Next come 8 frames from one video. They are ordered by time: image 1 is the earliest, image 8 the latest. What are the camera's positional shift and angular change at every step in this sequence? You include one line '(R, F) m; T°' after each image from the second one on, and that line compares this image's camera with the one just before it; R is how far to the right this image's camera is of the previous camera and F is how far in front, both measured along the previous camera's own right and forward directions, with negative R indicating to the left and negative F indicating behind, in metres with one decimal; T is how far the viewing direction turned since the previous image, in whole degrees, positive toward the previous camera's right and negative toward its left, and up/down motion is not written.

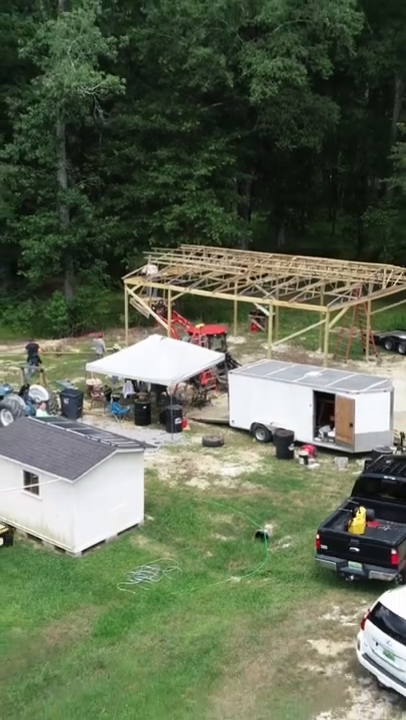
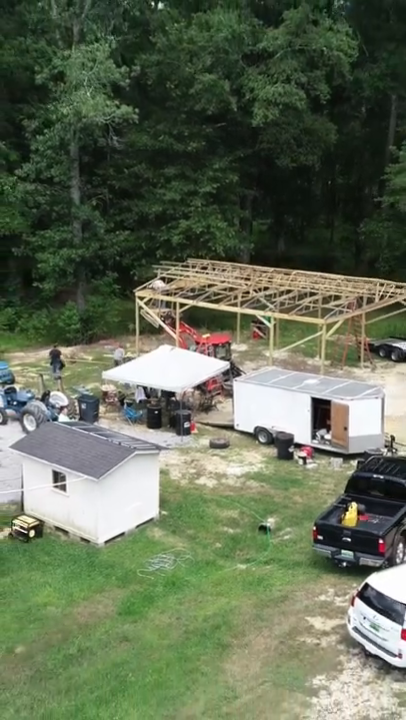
(-0.2, -1.8) m; 0°
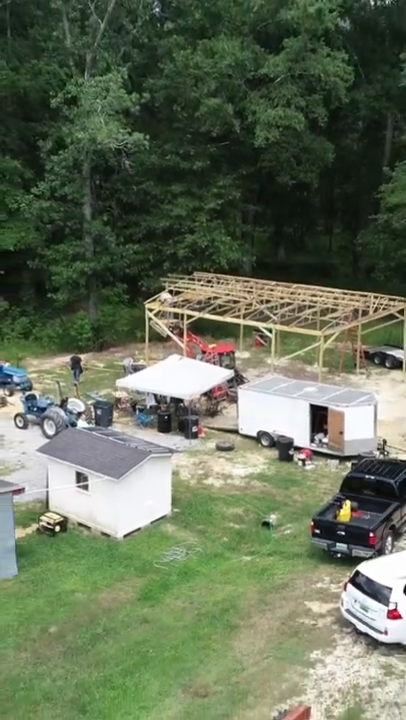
(-0.2, -1.7) m; 0°
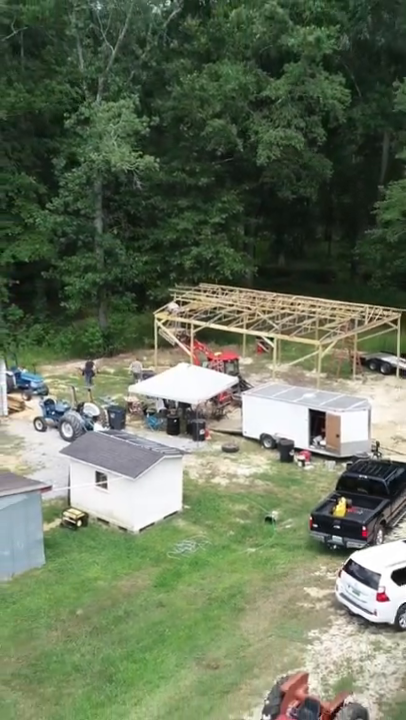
(-0.2, -1.8) m; 0°
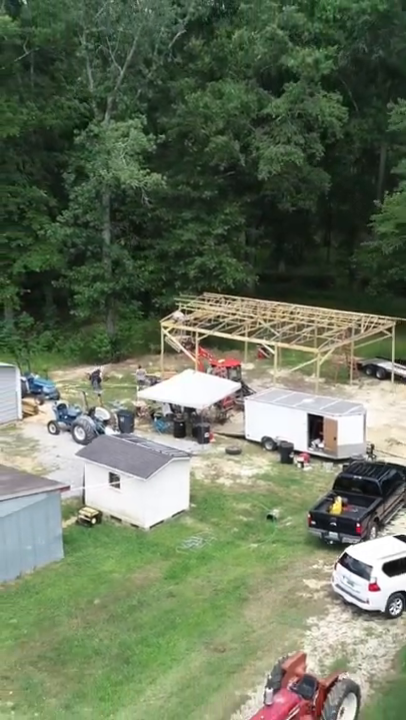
(-0.2, -1.5) m; 0°
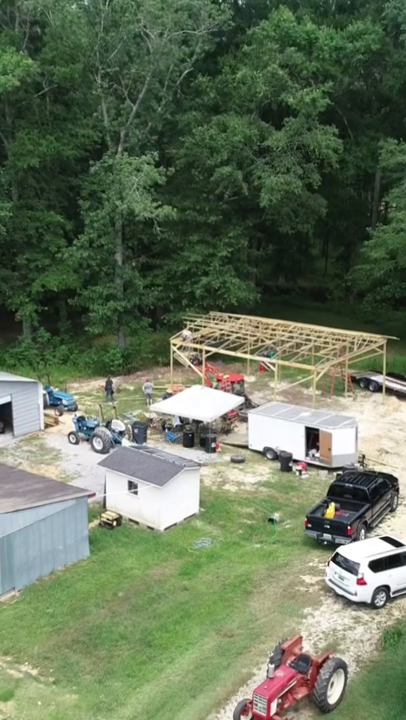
(-0.3, -2.6) m; 0°
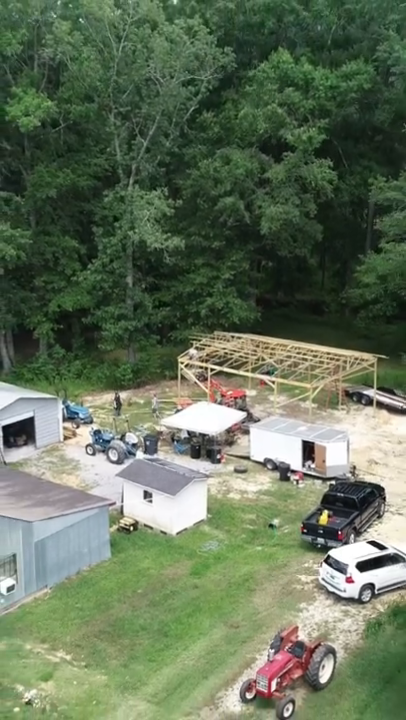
(-0.3, -2.9) m; 0°
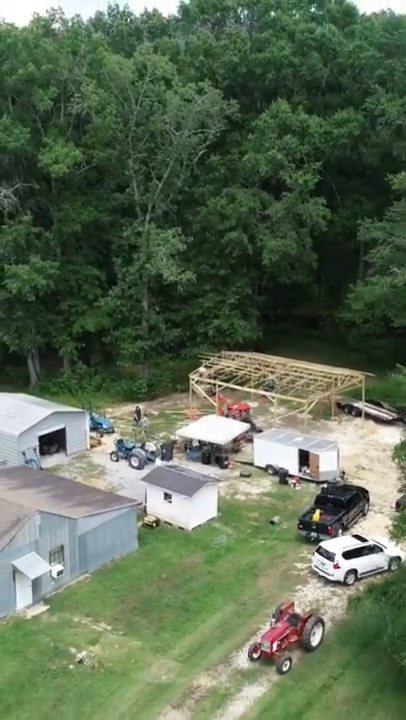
(-0.5, -4.9) m; 0°
